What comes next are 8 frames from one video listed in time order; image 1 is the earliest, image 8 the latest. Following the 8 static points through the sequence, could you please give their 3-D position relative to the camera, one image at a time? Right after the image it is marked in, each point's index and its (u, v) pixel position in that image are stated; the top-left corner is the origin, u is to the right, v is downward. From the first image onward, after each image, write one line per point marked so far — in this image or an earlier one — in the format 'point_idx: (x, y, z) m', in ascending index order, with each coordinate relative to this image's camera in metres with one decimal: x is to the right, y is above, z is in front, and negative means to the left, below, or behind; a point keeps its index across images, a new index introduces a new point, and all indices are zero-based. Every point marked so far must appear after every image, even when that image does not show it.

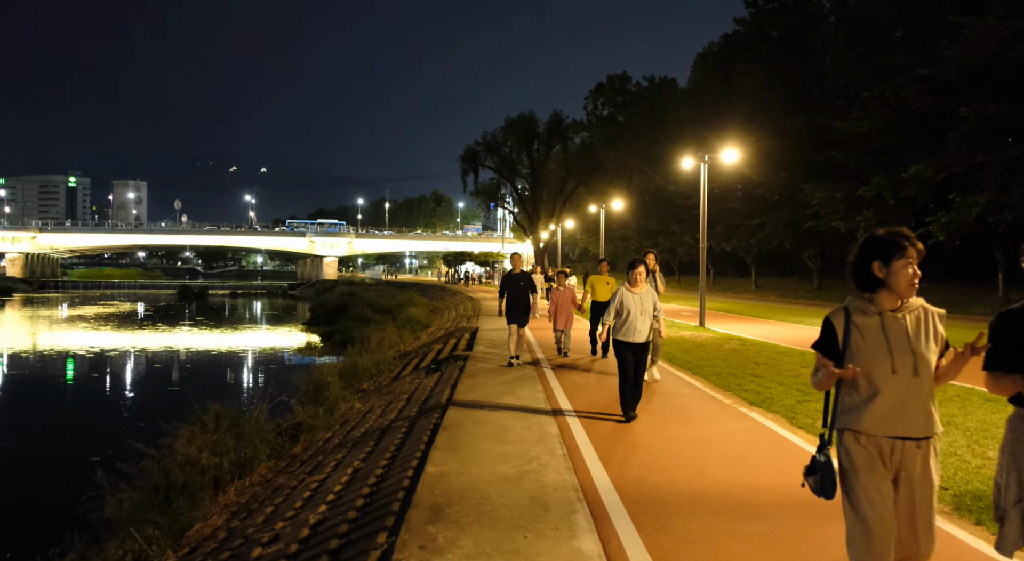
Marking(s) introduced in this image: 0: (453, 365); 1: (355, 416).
0: (-1.3, -1.9, +14.9) m
1: (-3.5, -2.9, +15.1) m
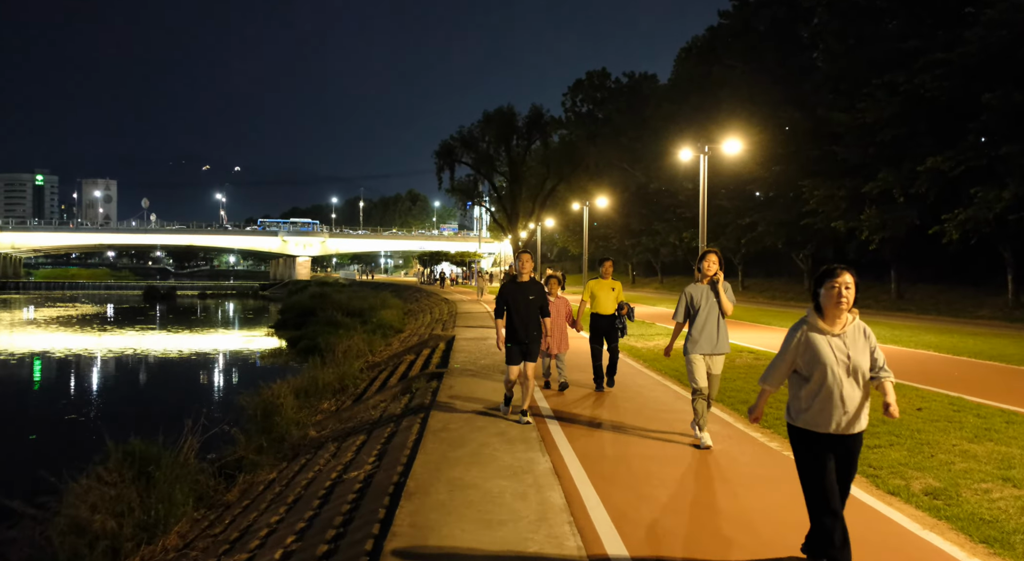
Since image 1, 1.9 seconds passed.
0: (-1.6, -2.0, +12.5) m
1: (-3.8, -3.1, +12.6) m
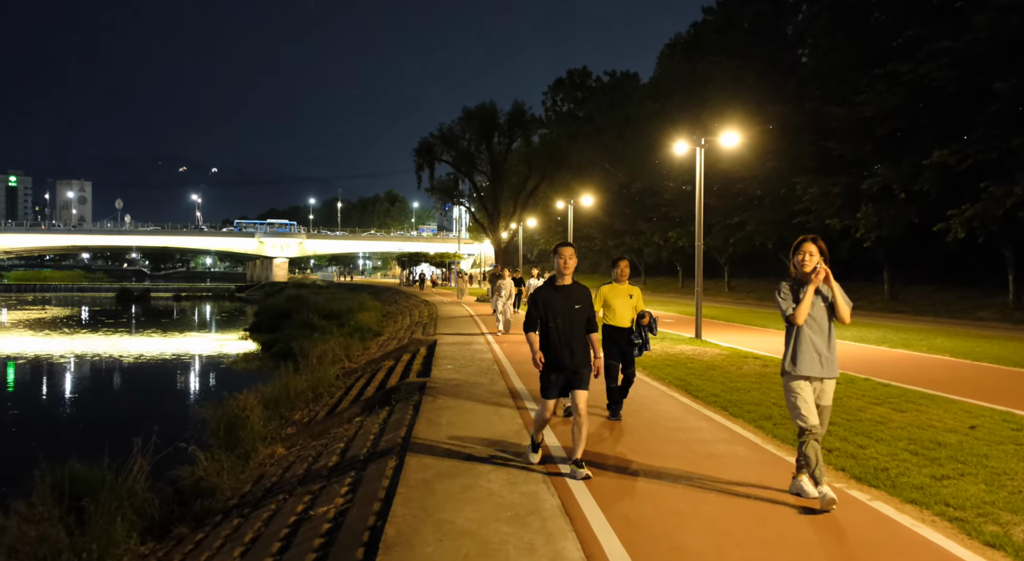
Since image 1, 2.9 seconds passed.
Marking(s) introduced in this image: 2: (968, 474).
0: (-1.8, -2.1, +11.2) m
1: (-3.9, -3.1, +11.2) m
2: (+4.2, -1.8, +6.3) m
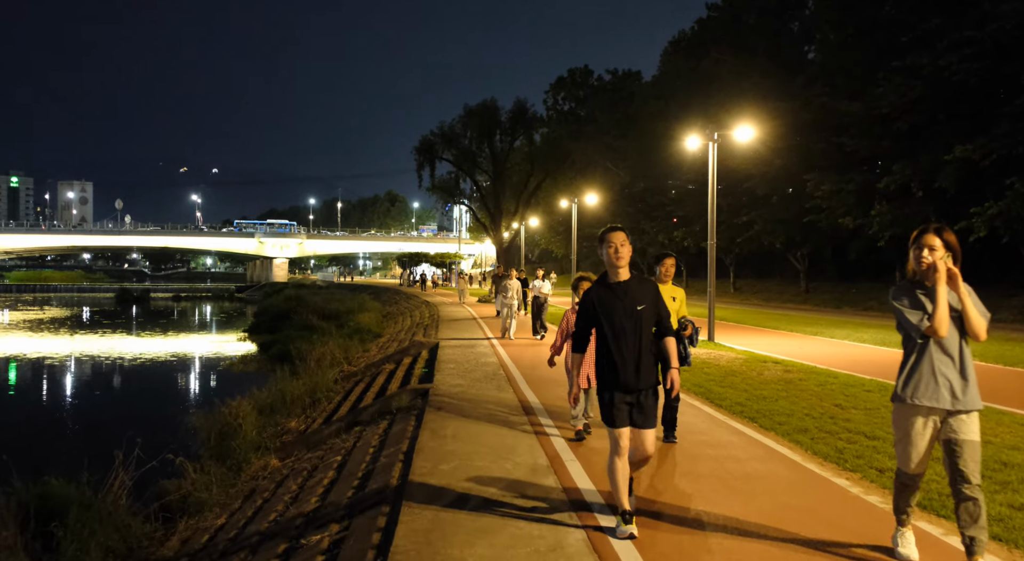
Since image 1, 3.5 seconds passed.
0: (-1.6, -2.1, +10.5) m
1: (-3.8, -3.1, +10.5) m
2: (+4.4, -1.8, +5.5) m
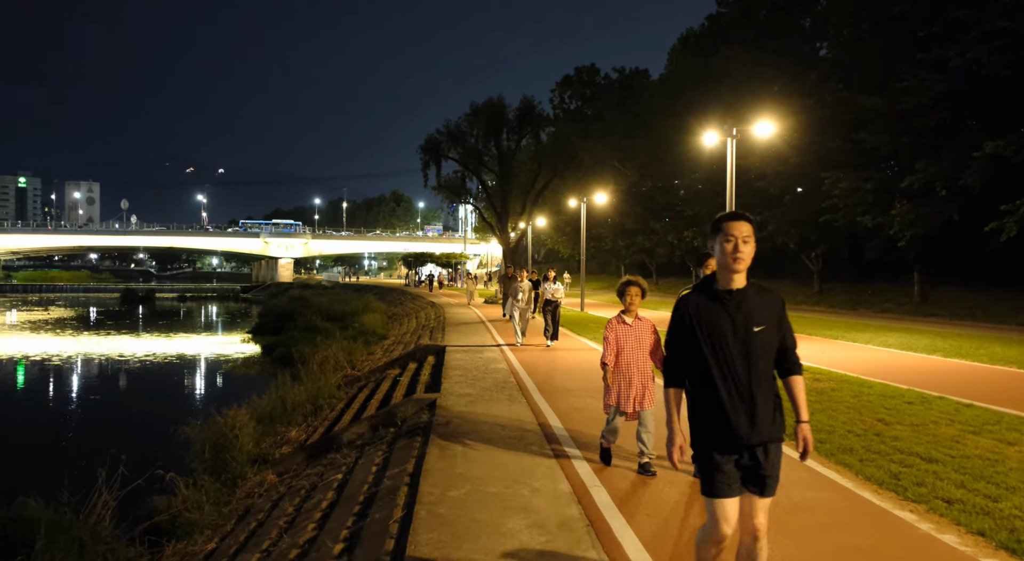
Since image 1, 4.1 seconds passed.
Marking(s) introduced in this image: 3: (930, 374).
0: (-1.4, -2.1, +9.7) m
1: (-3.6, -3.2, +9.8) m
2: (+4.5, -1.8, +4.8) m
3: (+8.1, -1.8, +13.3) m
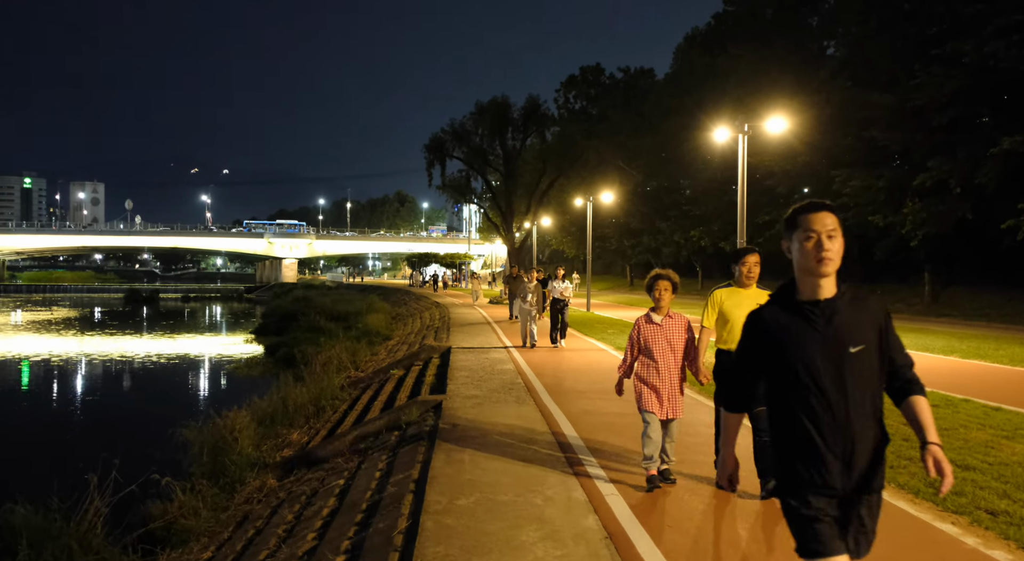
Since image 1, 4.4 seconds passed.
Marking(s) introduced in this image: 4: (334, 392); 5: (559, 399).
0: (-1.3, -2.1, +9.4) m
1: (-3.5, -3.1, +9.4) m
2: (+4.6, -1.8, +4.4) m
3: (+8.3, -1.8, +12.8) m
4: (-4.6, -2.9, +17.5) m
5: (+0.7, -1.9, +10.8) m
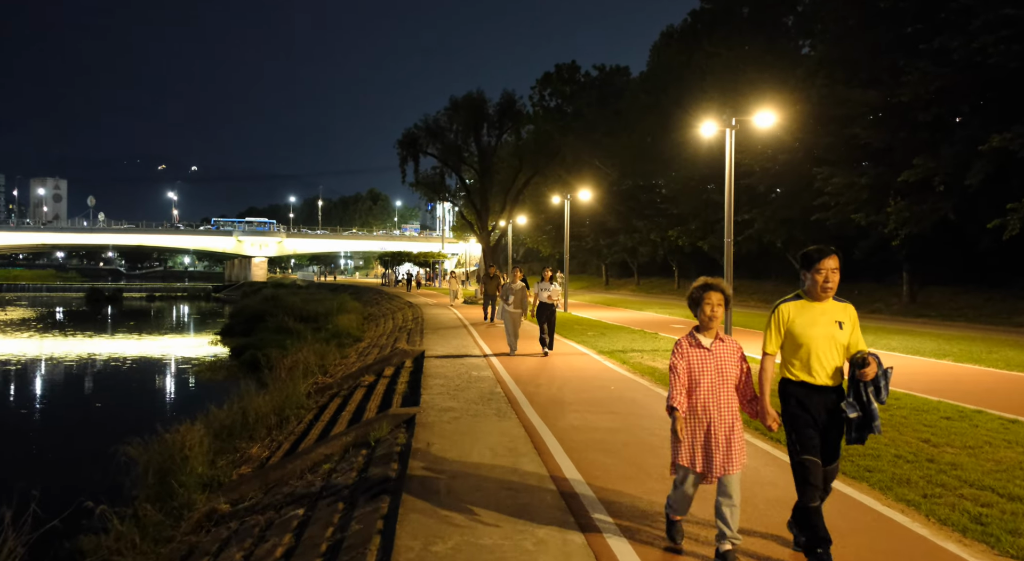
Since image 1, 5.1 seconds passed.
0: (-1.5, -2.1, +8.4) m
1: (-3.7, -3.2, +8.3) m
2: (+4.6, -1.8, +3.6) m
3: (+7.9, -1.8, +12.2) m
4: (-5.1, -2.9, +16.4) m
5: (+0.4, -1.9, +9.9) m
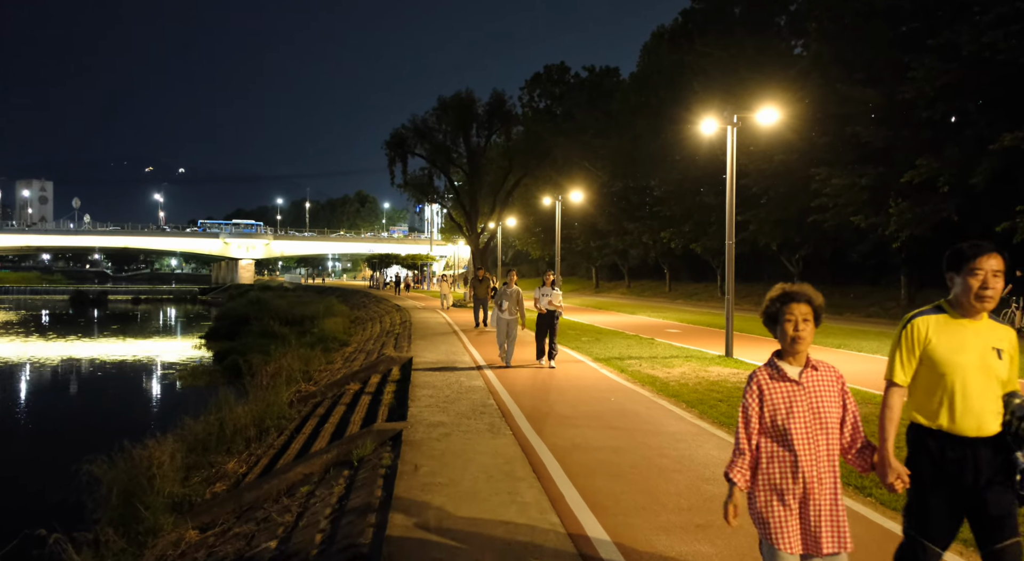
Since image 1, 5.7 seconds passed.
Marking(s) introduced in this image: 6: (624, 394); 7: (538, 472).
0: (-1.6, -2.2, +7.6) m
1: (-3.8, -3.2, +7.5) m
2: (+4.6, -1.9, +2.9) m
3: (+7.8, -1.9, +11.6) m
4: (-5.3, -3.0, +15.6) m
5: (+0.4, -2.0, +9.2) m
6: (+1.8, -1.9, +11.4) m
7: (+0.3, -2.0, +7.1) m
